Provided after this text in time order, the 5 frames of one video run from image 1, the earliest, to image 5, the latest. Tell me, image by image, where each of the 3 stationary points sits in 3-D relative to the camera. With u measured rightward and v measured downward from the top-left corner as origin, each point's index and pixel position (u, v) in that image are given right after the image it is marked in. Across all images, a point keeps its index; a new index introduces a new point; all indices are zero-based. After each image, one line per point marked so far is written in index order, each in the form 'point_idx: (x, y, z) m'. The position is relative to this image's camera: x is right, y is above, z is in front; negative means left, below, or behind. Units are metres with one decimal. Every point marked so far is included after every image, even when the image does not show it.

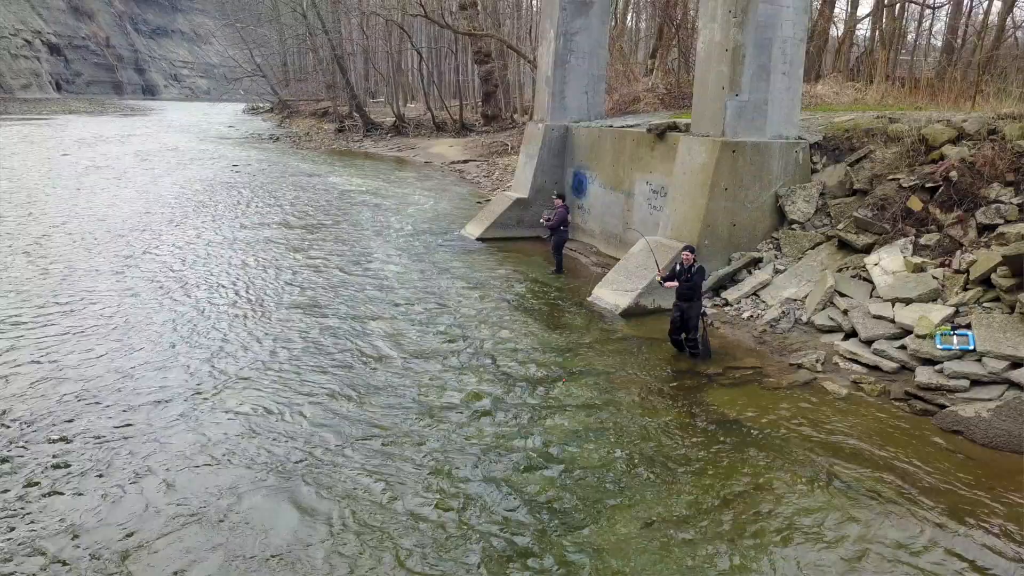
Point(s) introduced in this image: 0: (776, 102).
0: (+3.6, +2.5, +9.5) m
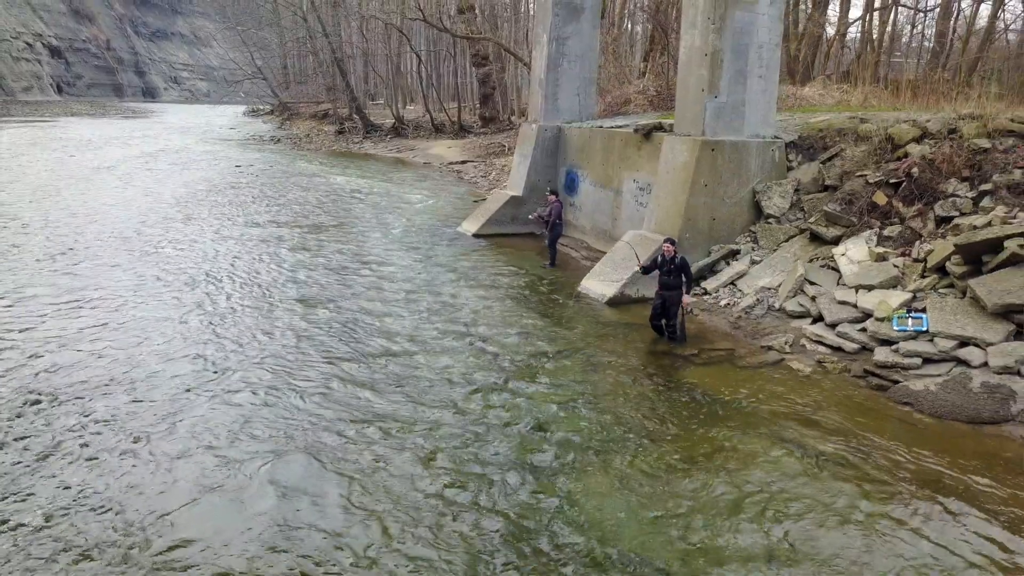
0: (+3.5, +2.7, +10.1) m
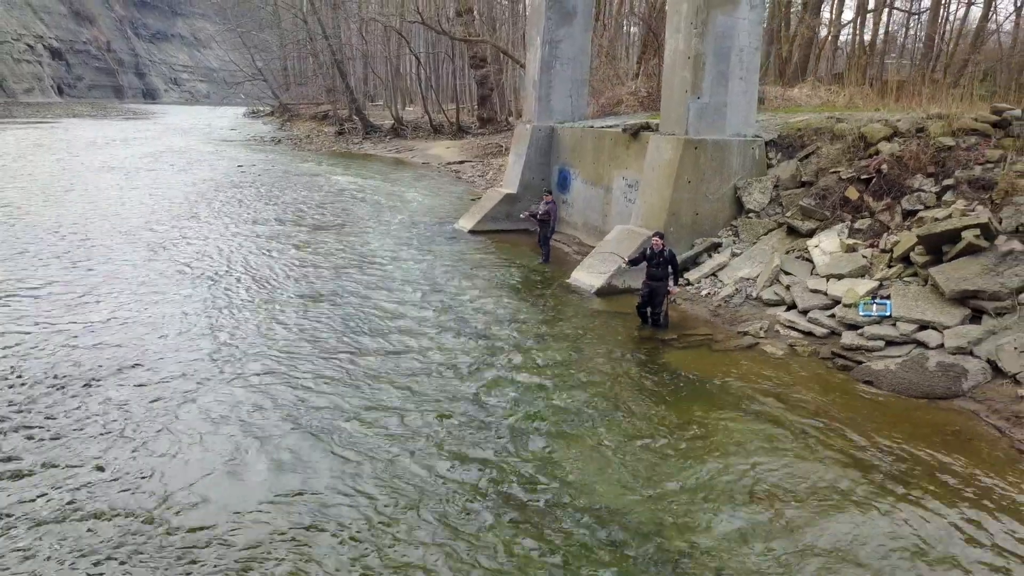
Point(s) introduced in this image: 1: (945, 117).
0: (+3.4, +2.8, +10.6) m
1: (+6.1, +2.4, +9.9) m
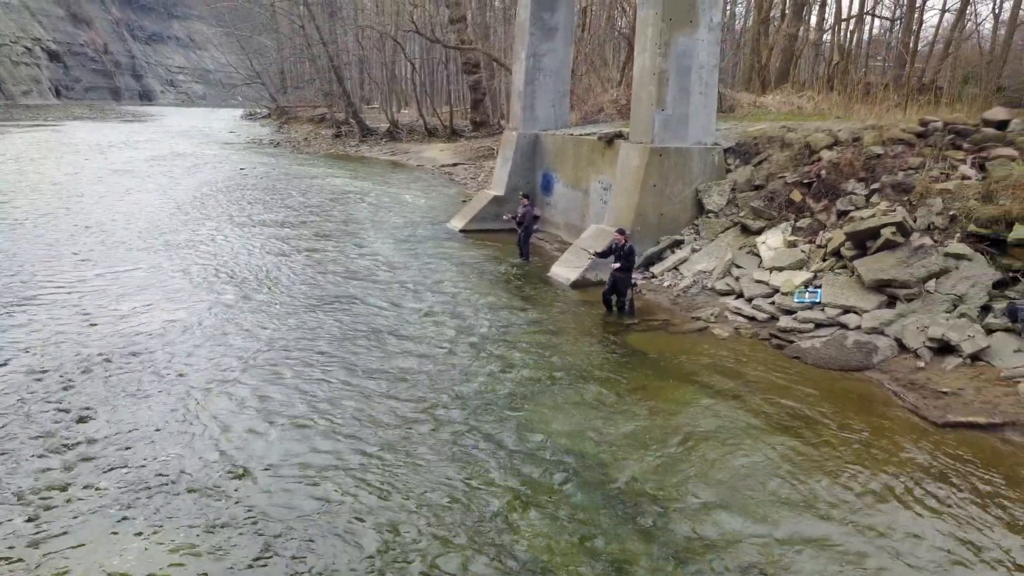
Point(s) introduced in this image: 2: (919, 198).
0: (+3.1, +2.9, +11.9) m
1: (+5.8, +2.6, +11.1) m
2: (+5.7, +1.2, +9.7) m
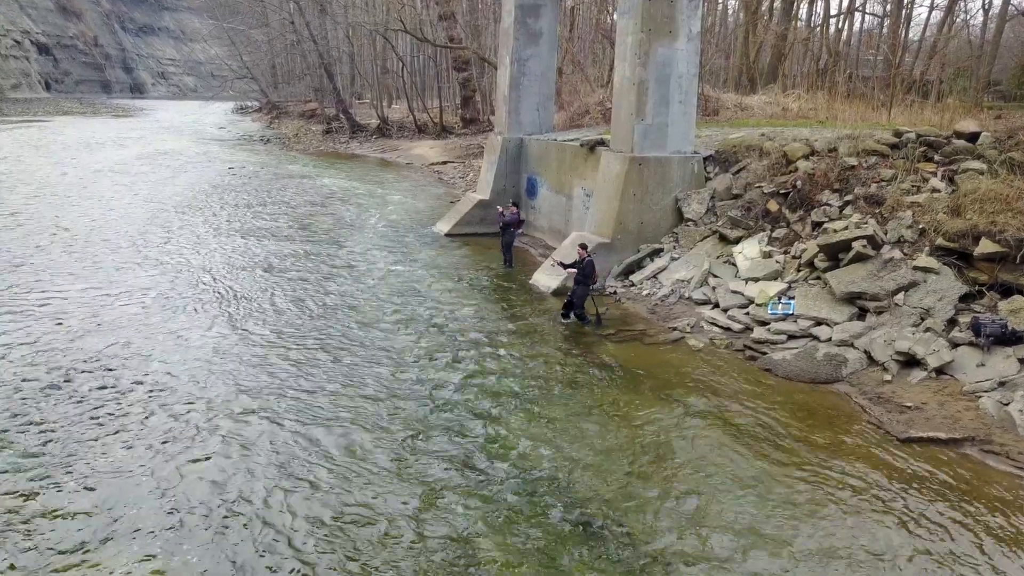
0: (+2.8, +2.8, +12.0) m
1: (+5.5, +2.4, +11.3) m
2: (+5.4, +1.1, +9.9) m
